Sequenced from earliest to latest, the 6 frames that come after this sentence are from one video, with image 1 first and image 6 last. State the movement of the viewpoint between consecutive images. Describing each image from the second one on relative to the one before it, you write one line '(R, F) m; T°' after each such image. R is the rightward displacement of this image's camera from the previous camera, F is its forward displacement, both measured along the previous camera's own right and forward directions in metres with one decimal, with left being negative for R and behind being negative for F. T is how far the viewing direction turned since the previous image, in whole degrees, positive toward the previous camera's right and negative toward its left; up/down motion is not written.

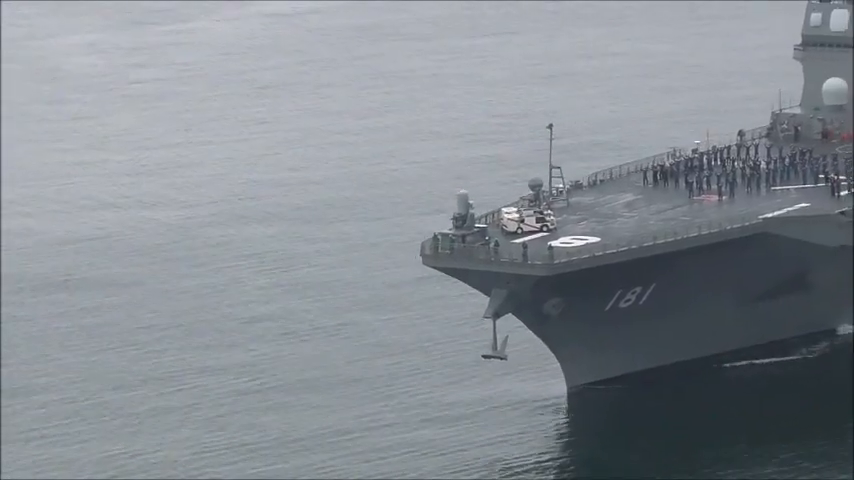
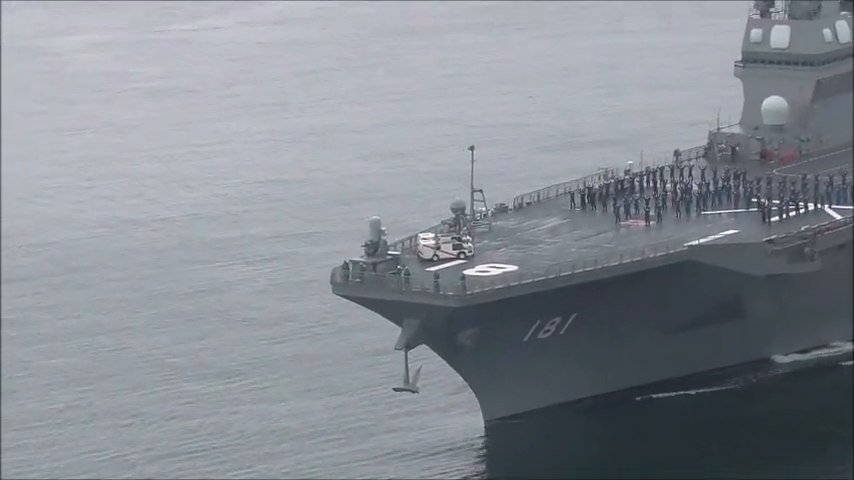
(+1.6, +1.0) m; 0°
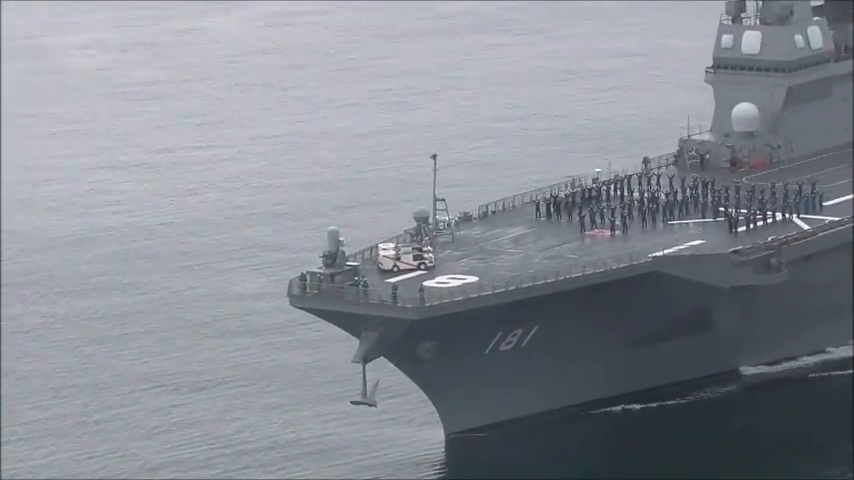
(+0.7, +0.4) m; 0°
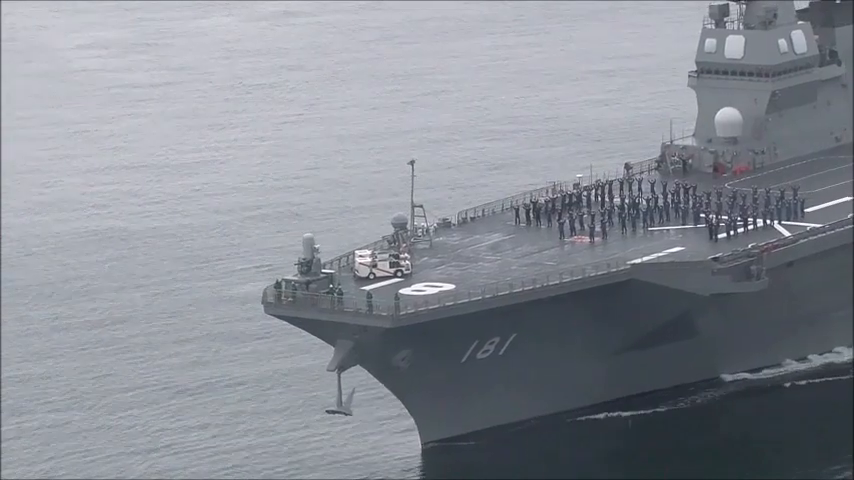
(+0.4, +0.3) m; 0°
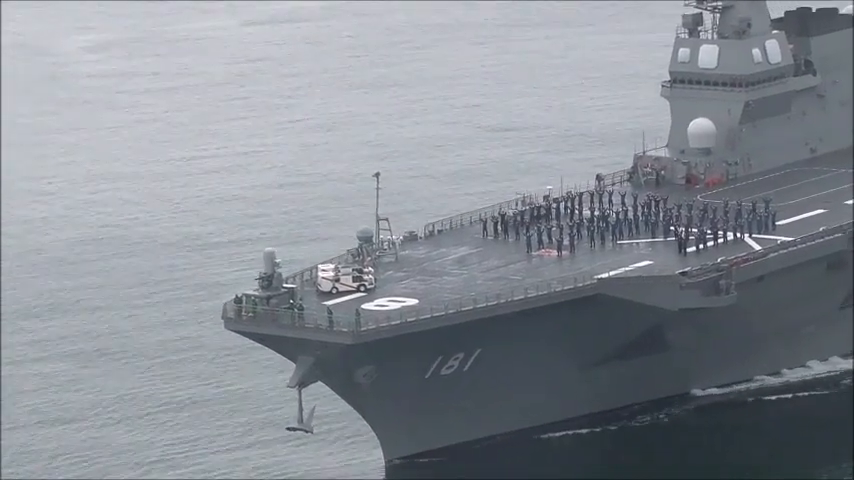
(+0.6, +0.4) m; 0°
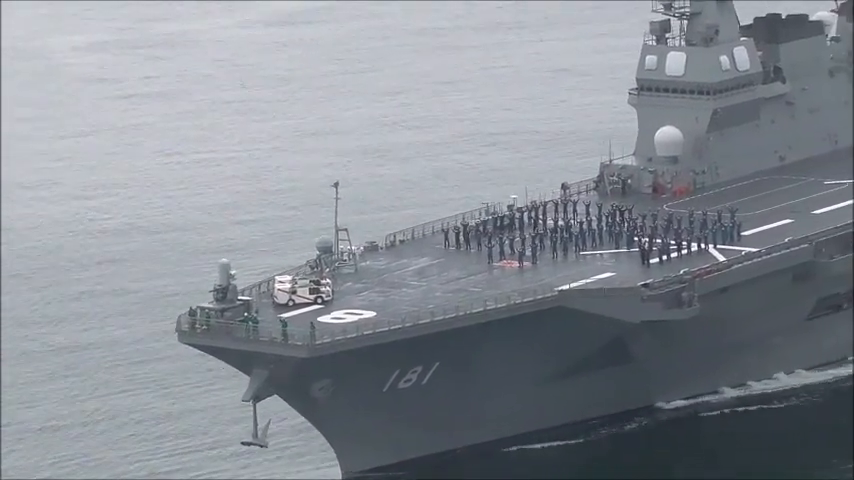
(+0.6, +0.4) m; 0°
